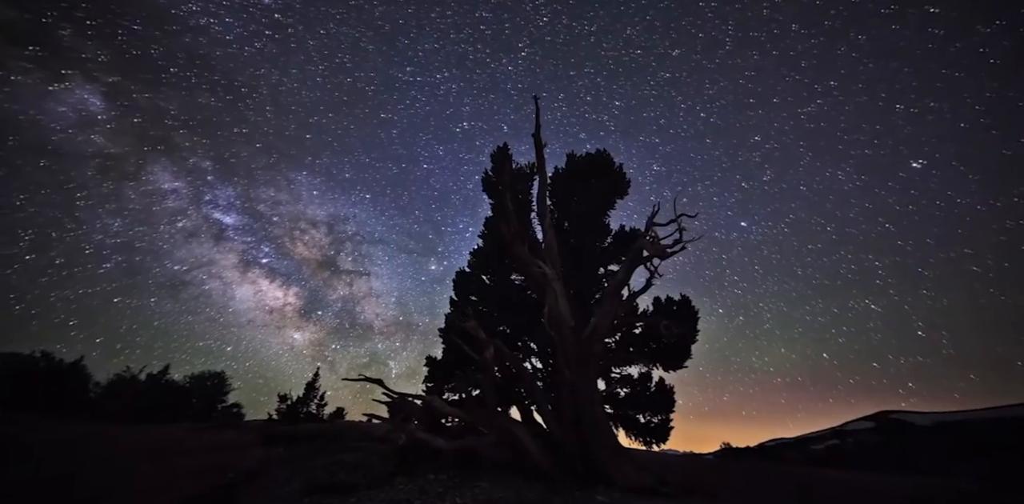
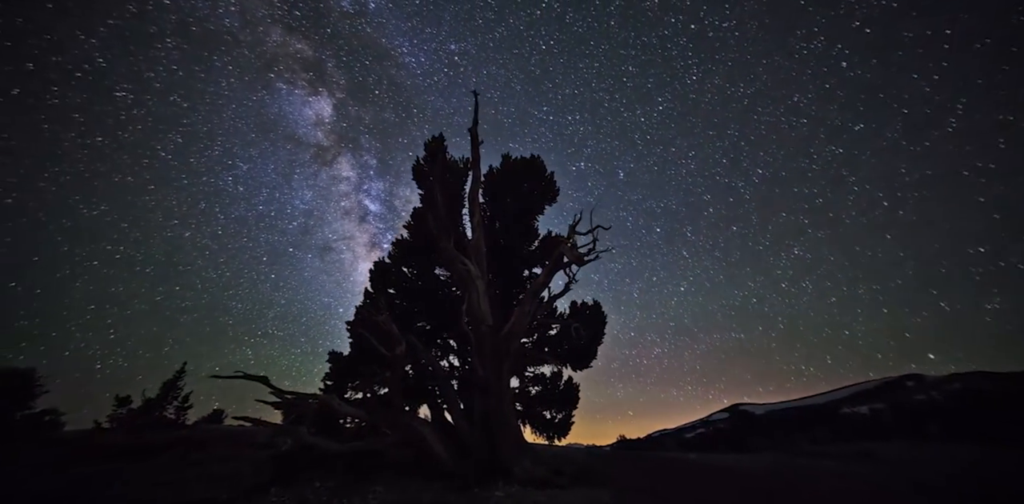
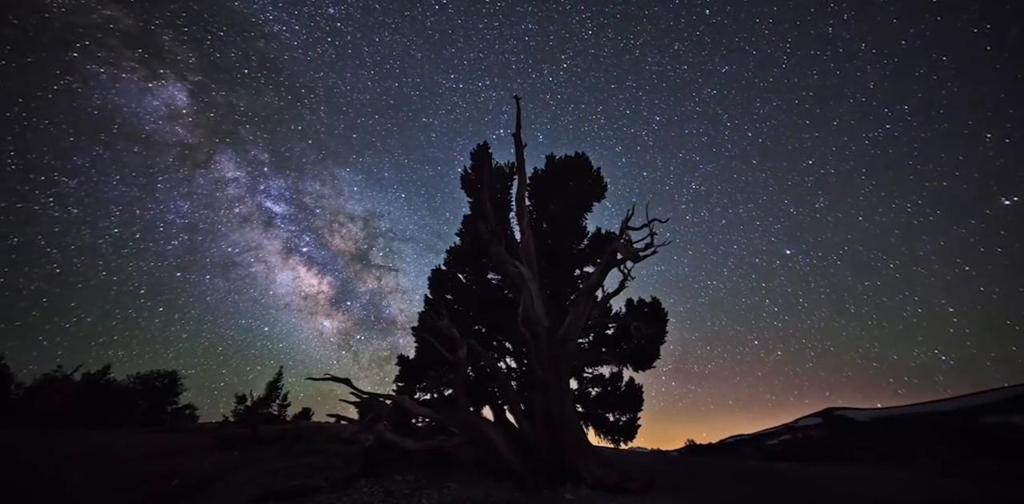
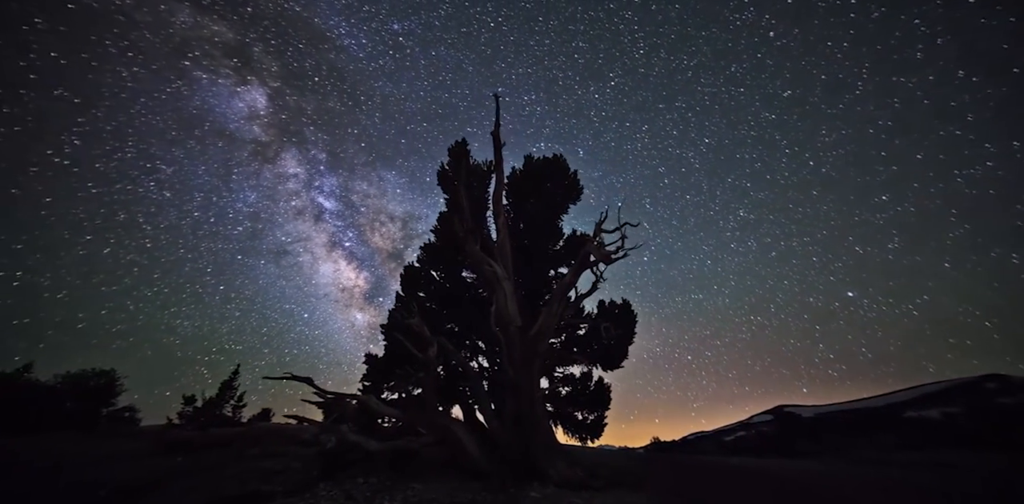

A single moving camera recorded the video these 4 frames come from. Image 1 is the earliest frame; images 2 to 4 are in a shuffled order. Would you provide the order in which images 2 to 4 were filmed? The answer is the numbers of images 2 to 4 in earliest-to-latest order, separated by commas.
3, 4, 2
